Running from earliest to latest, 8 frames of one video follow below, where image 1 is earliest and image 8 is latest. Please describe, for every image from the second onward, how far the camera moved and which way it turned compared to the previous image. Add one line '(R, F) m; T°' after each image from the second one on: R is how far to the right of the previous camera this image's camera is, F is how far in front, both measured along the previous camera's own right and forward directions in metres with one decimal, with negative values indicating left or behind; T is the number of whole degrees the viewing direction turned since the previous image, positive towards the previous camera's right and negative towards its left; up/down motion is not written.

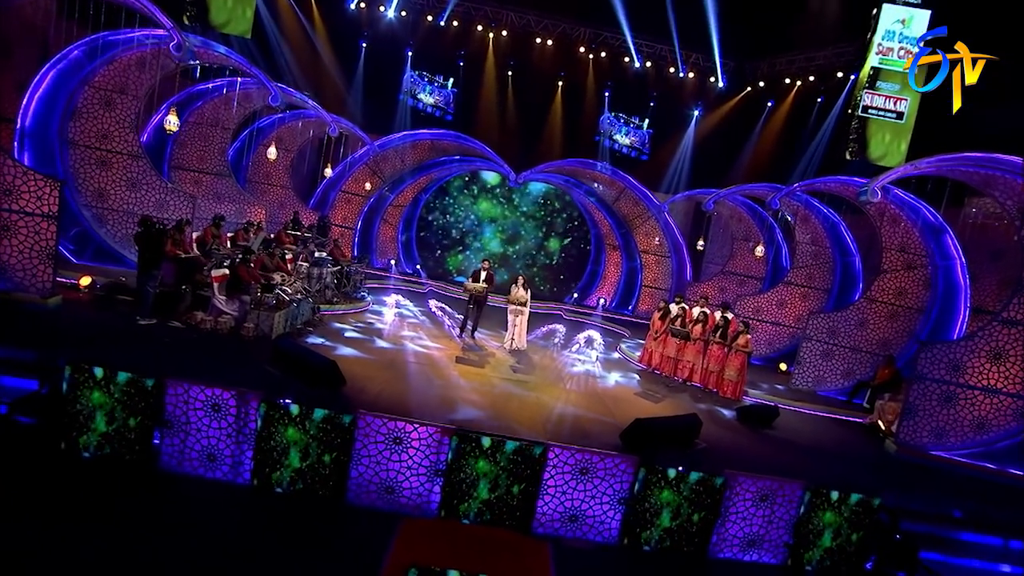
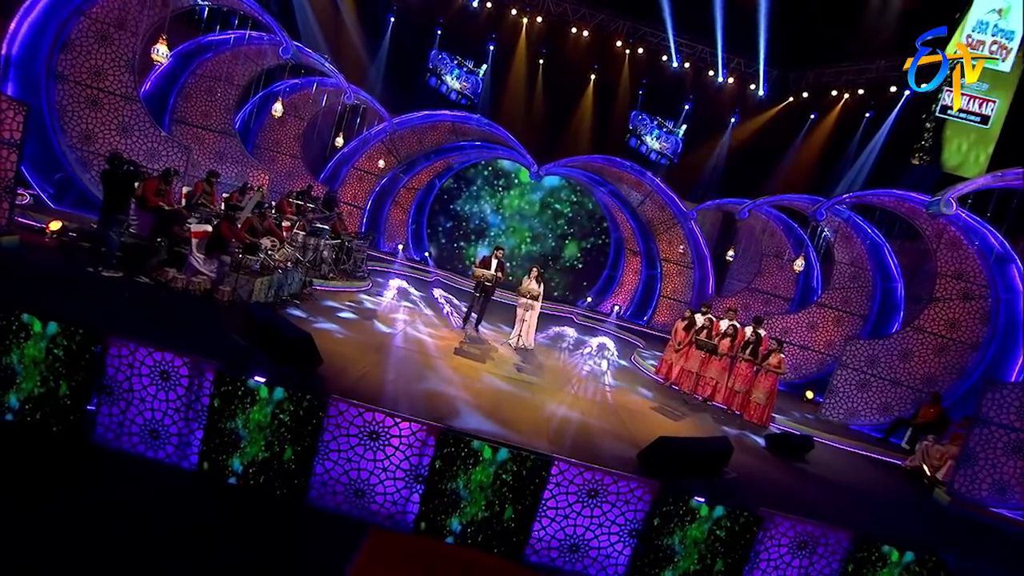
(0.0, +1.0) m; -1°
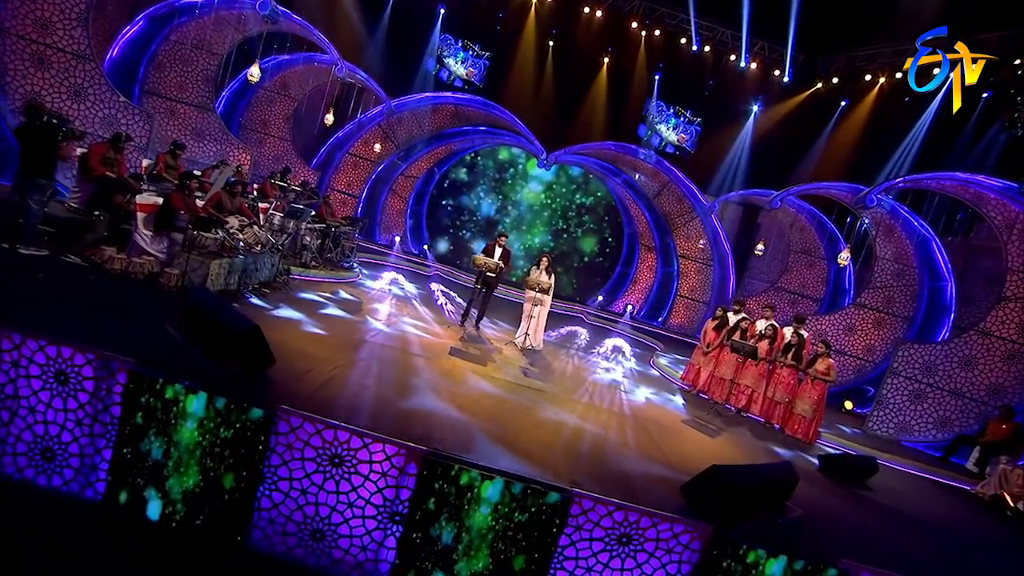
(0.0, +1.3) m; 0°
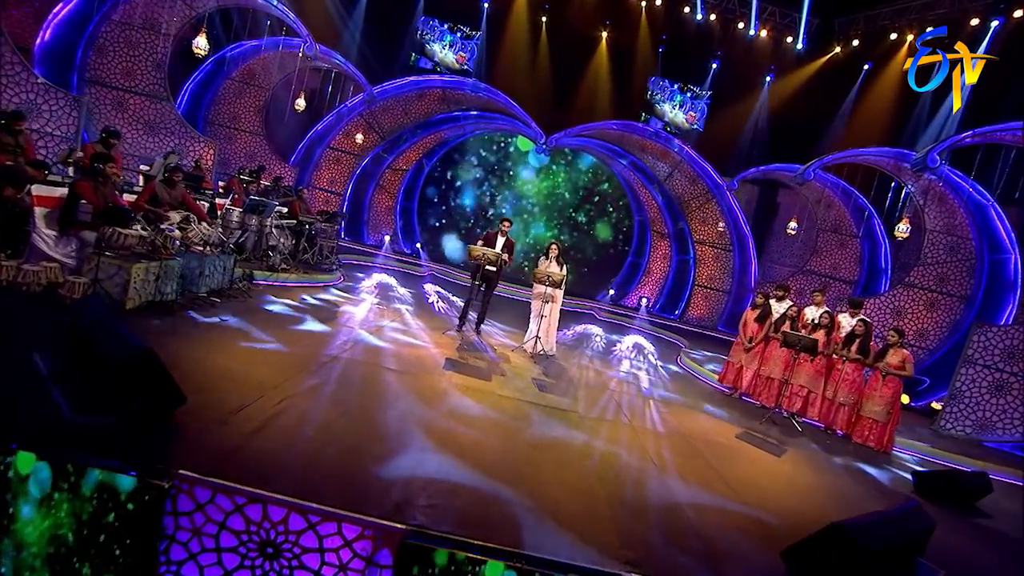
(-0.1, +1.4) m; 0°
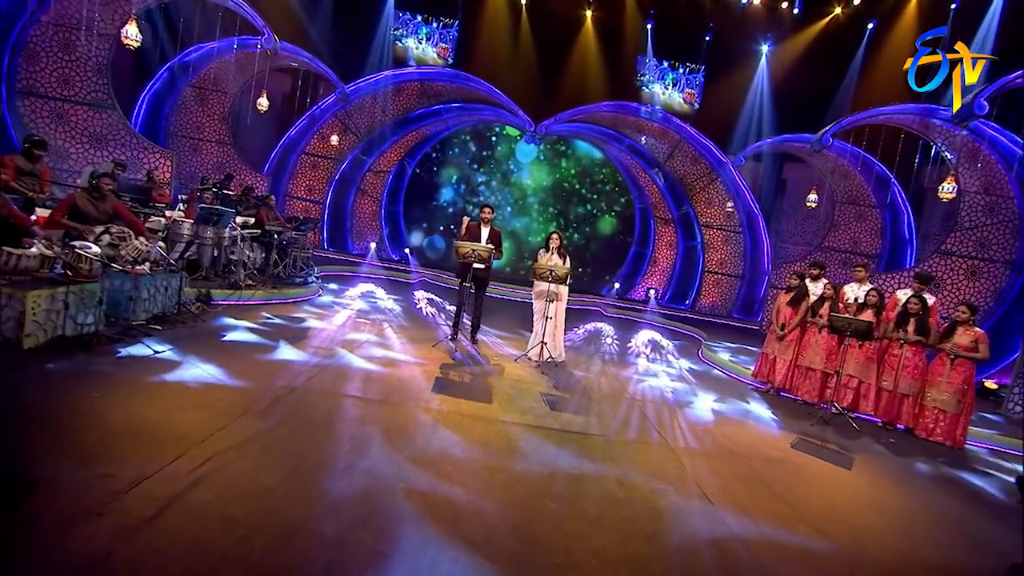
(0.0, +1.0) m; 0°
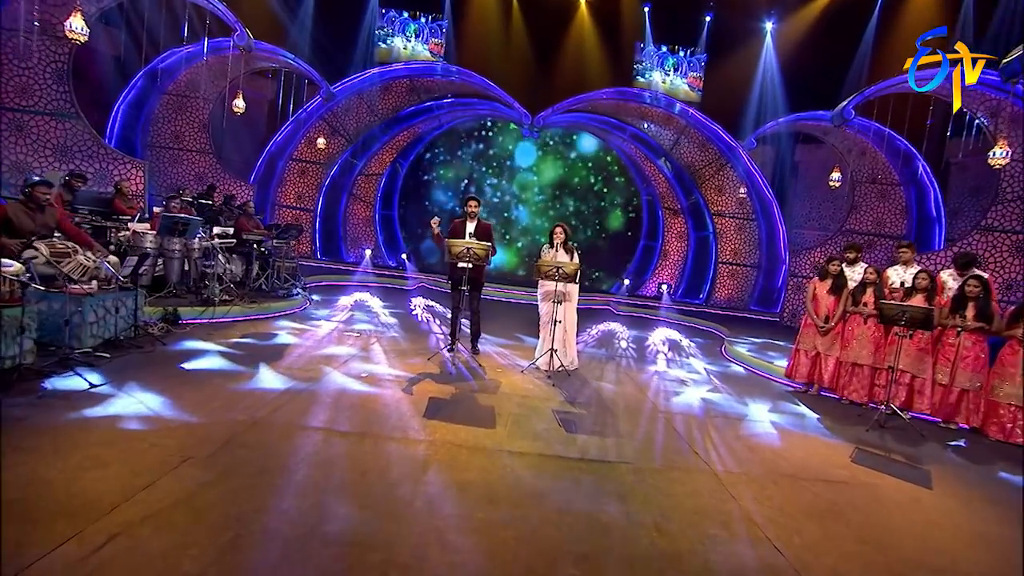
(0.0, +0.7) m; -1°
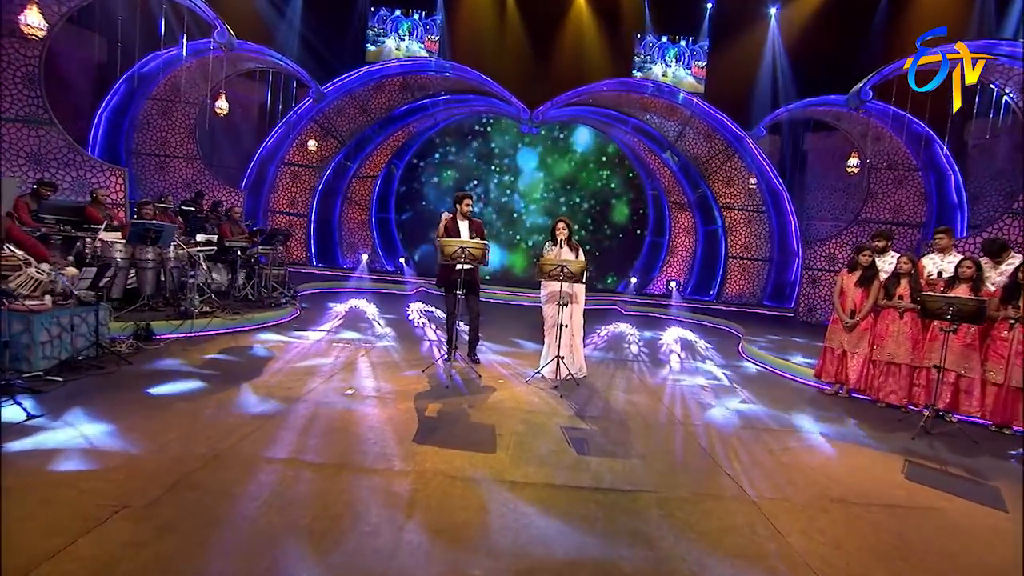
(0.0, +0.5) m; 0°
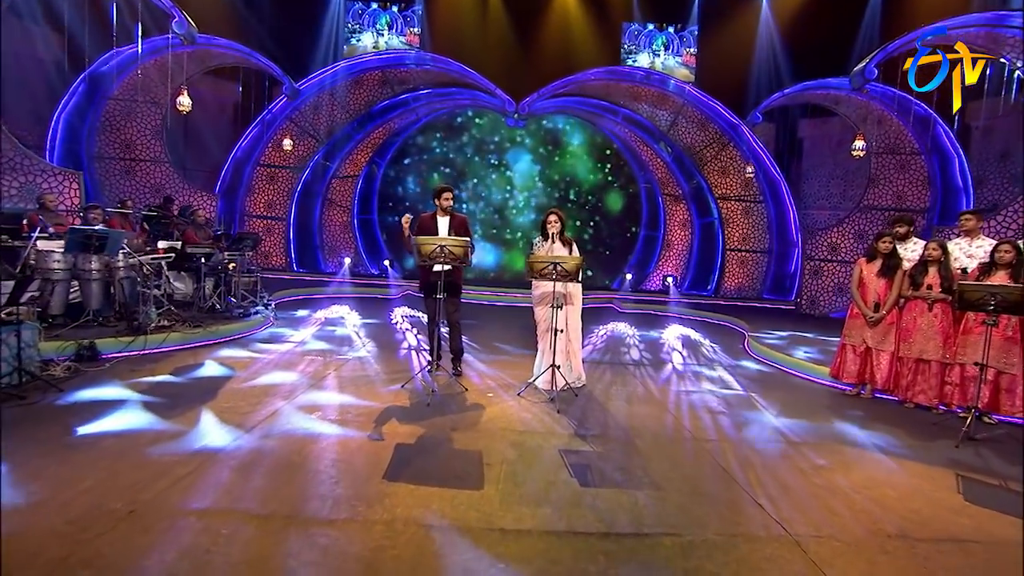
(0.0, +0.6) m; +1°
